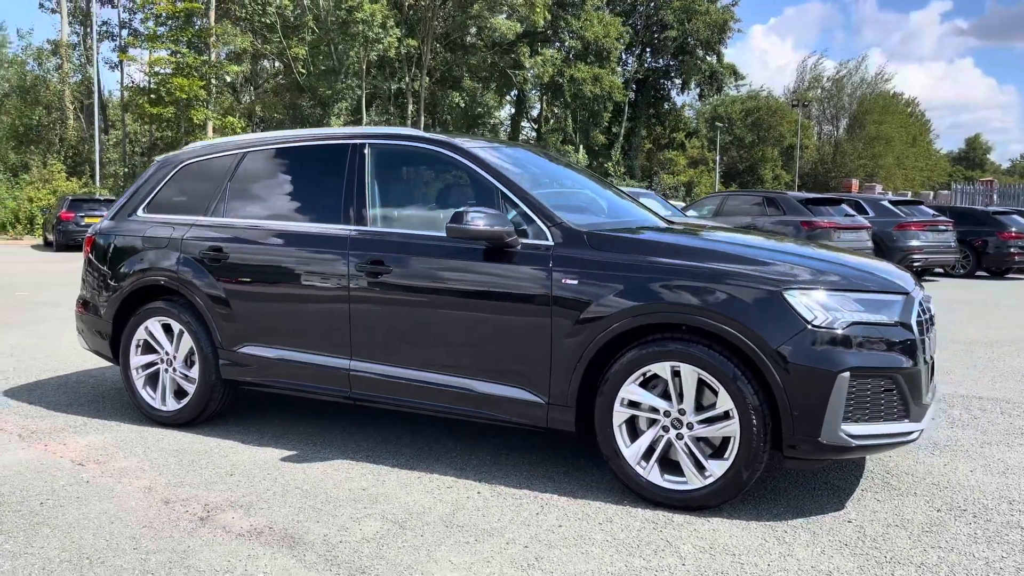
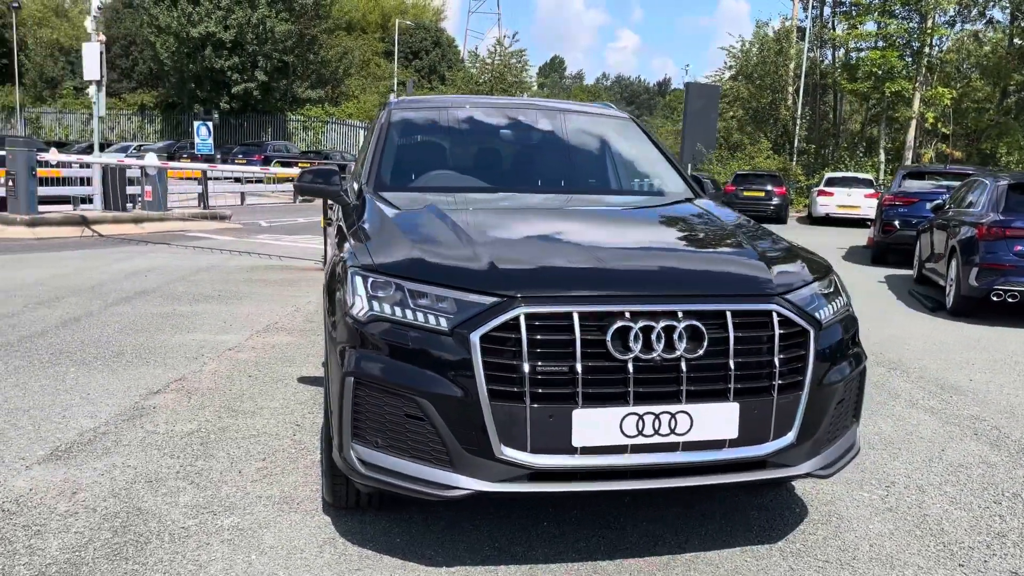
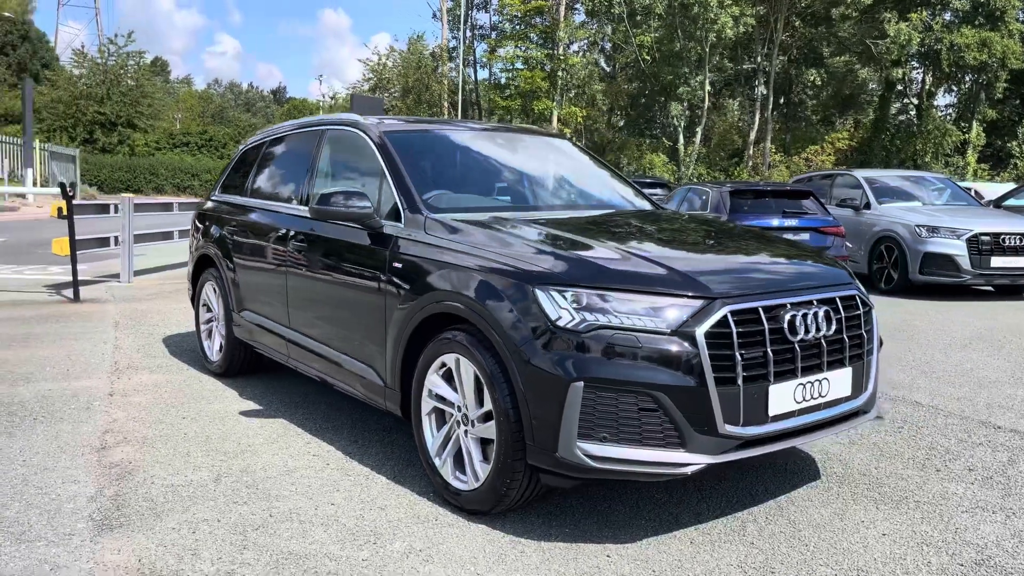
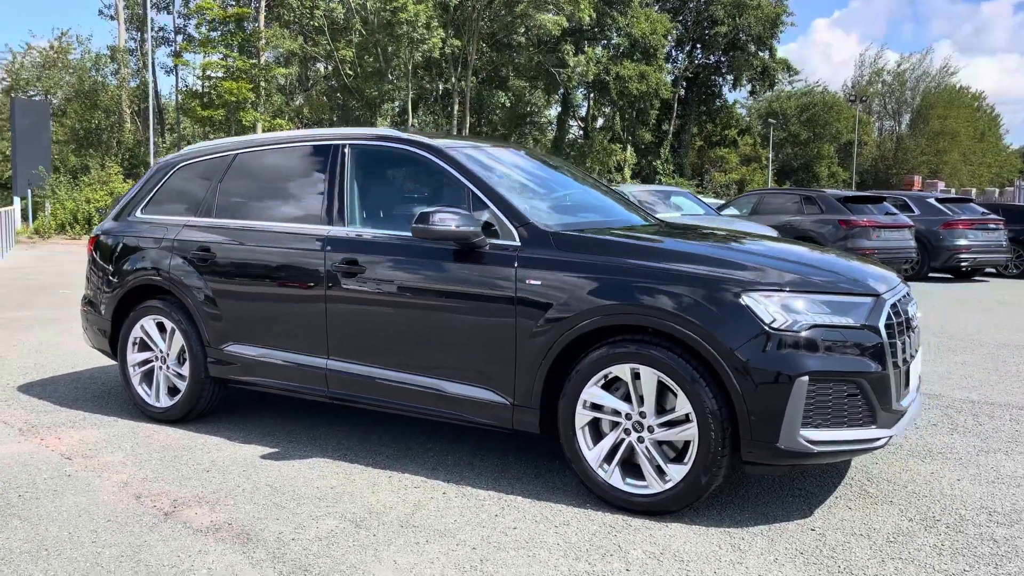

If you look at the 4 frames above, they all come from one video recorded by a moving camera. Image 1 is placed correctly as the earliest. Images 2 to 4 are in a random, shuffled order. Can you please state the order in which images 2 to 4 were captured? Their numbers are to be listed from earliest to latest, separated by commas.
4, 3, 2
